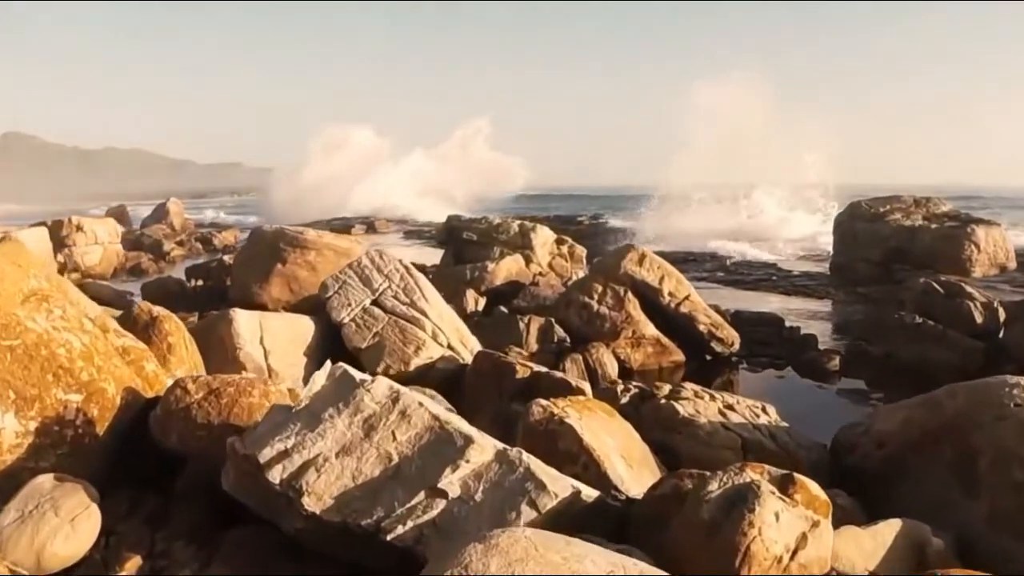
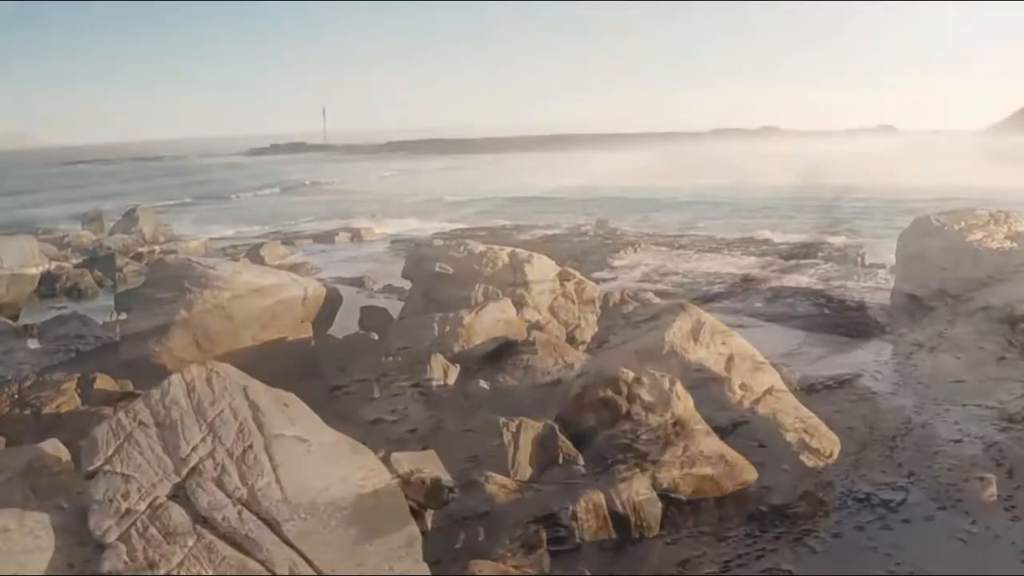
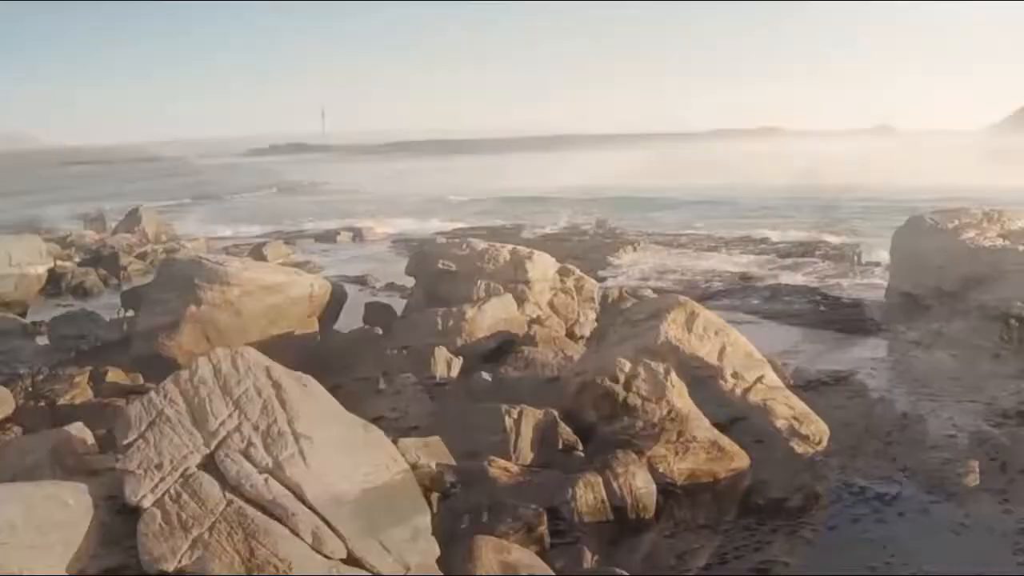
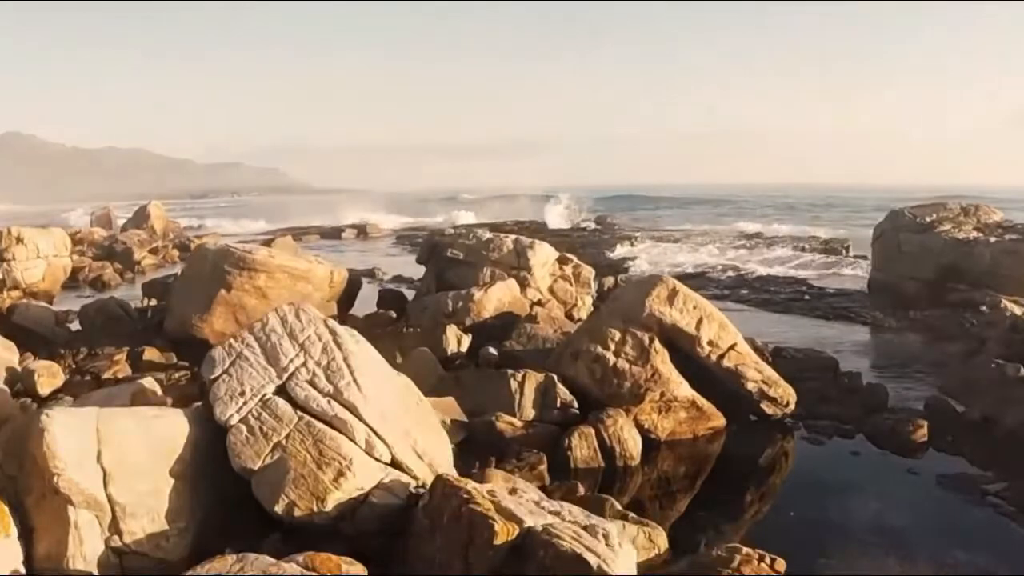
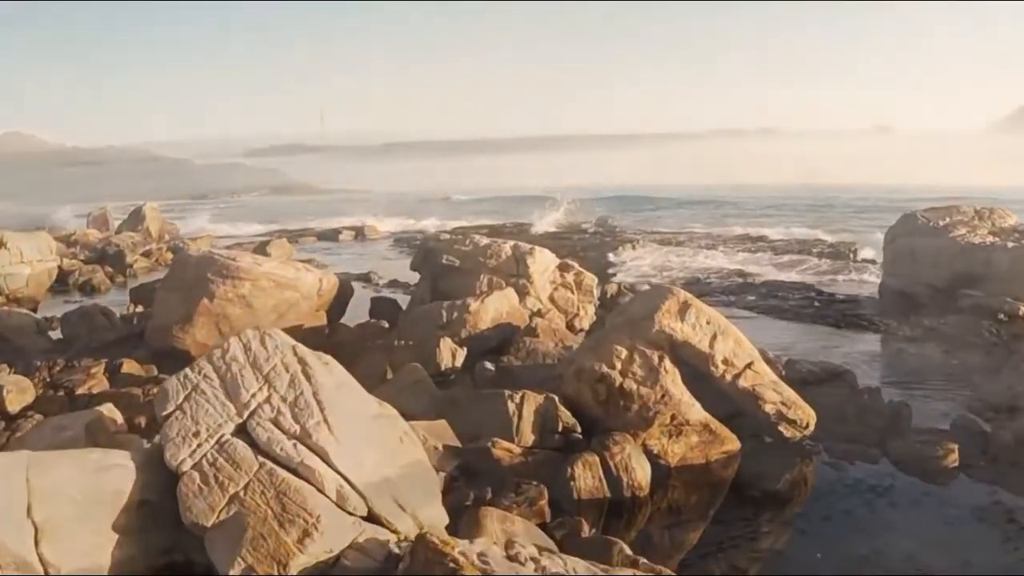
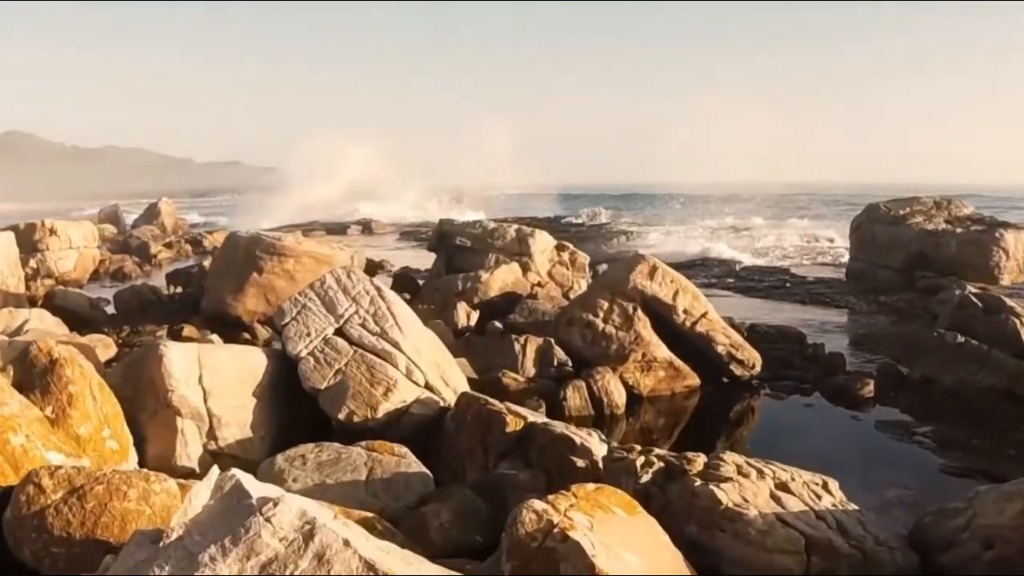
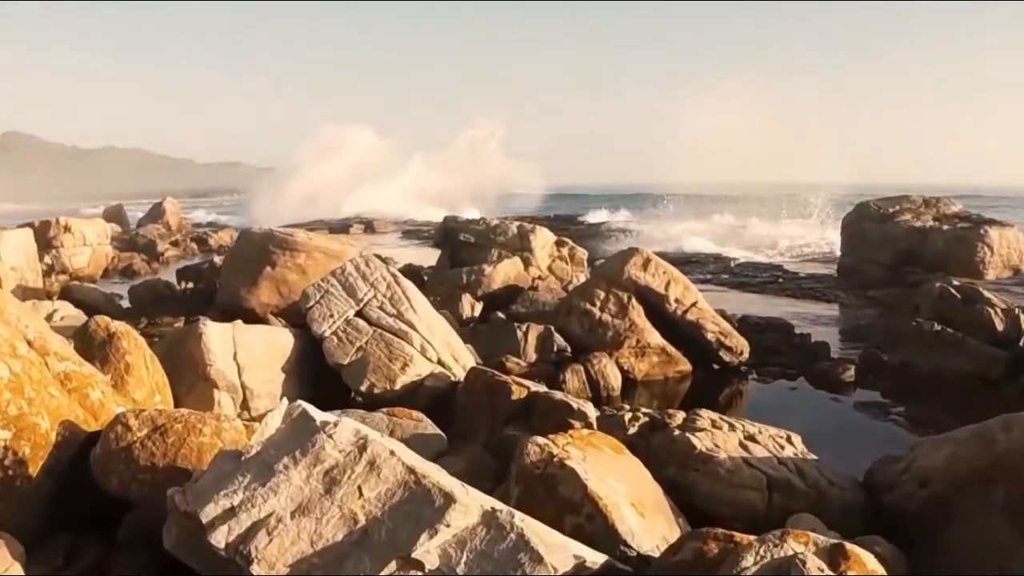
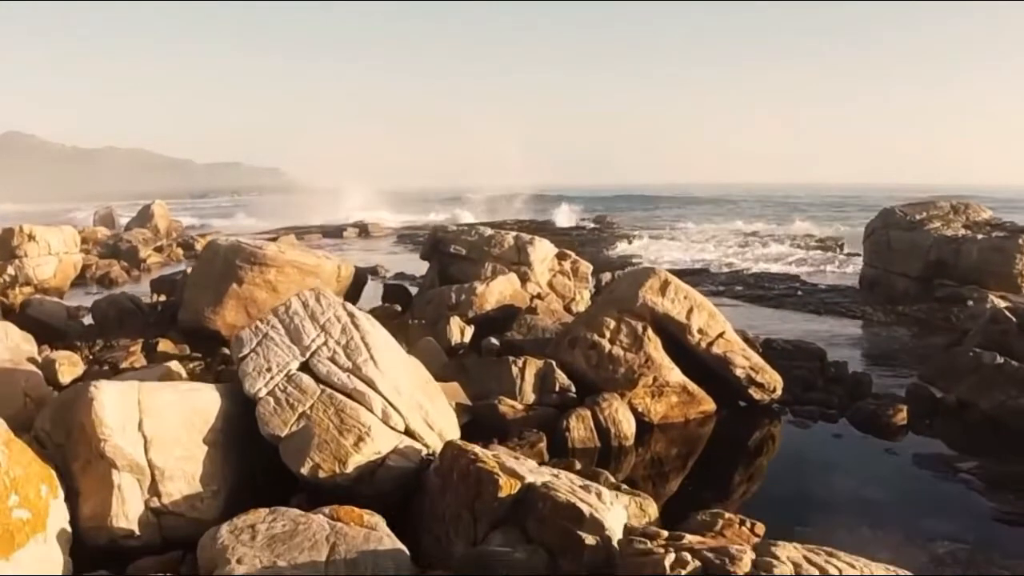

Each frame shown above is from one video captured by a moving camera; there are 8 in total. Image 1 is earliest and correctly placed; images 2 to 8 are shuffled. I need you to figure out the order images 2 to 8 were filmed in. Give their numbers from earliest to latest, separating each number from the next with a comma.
7, 6, 8, 4, 5, 3, 2
